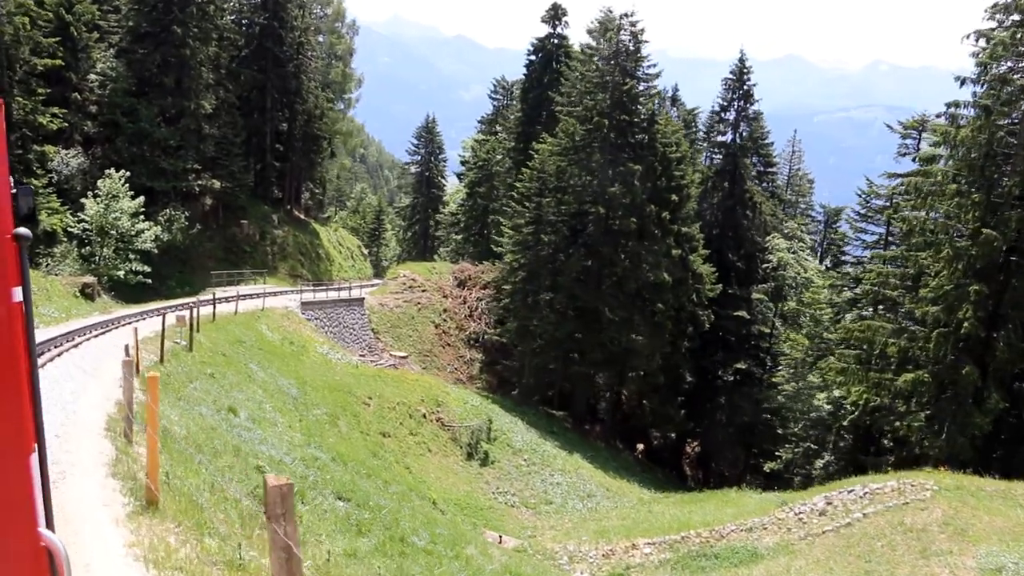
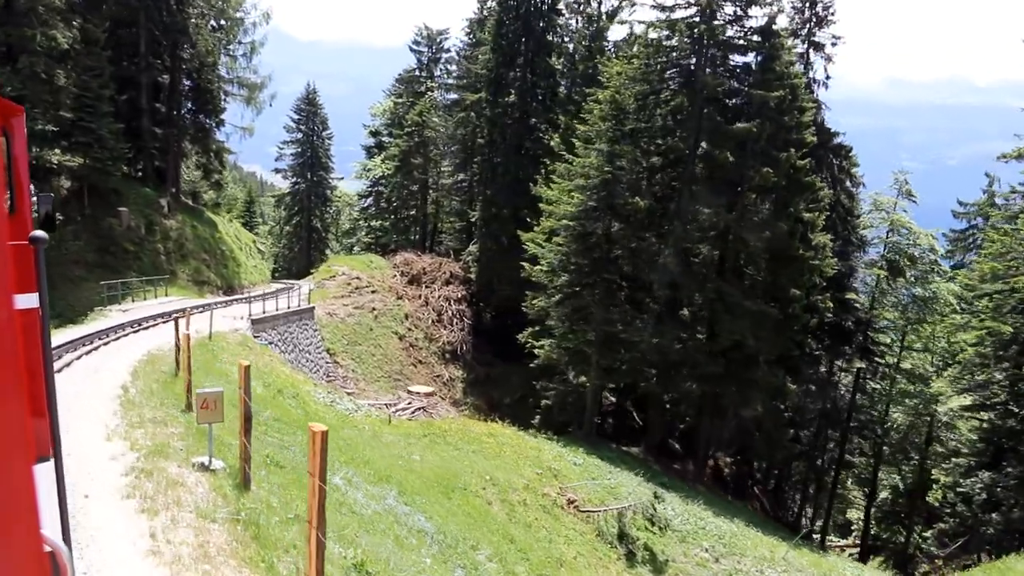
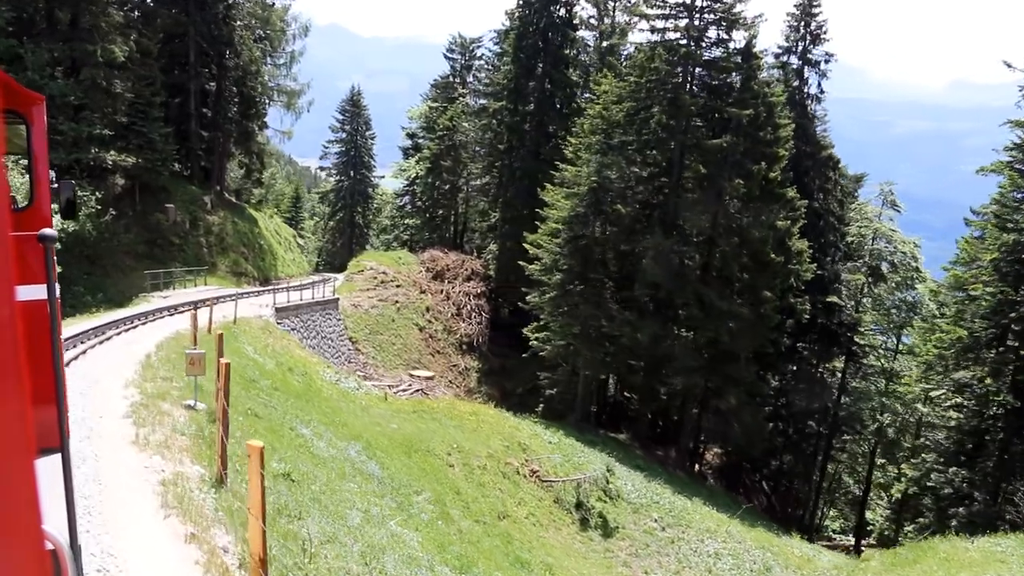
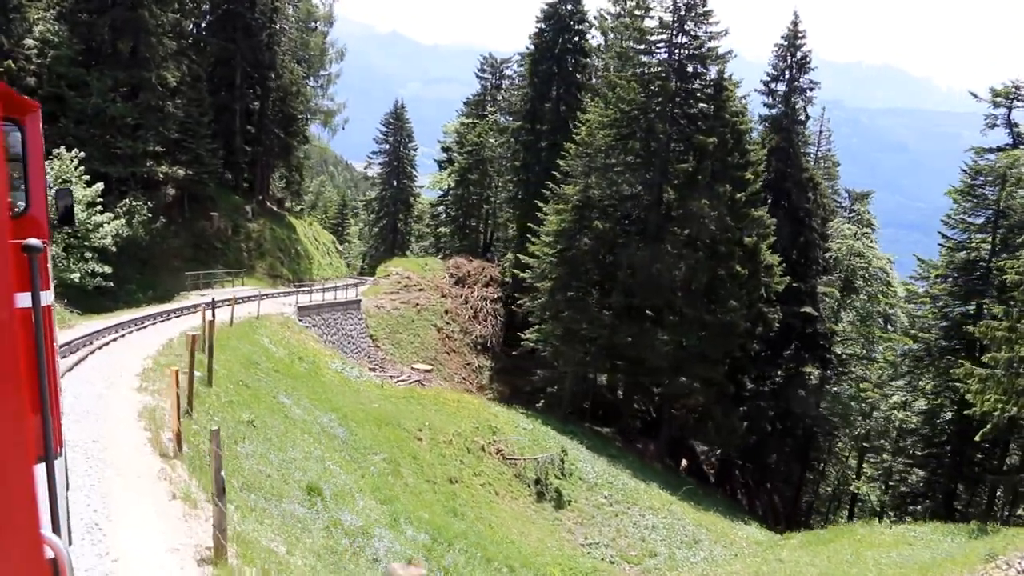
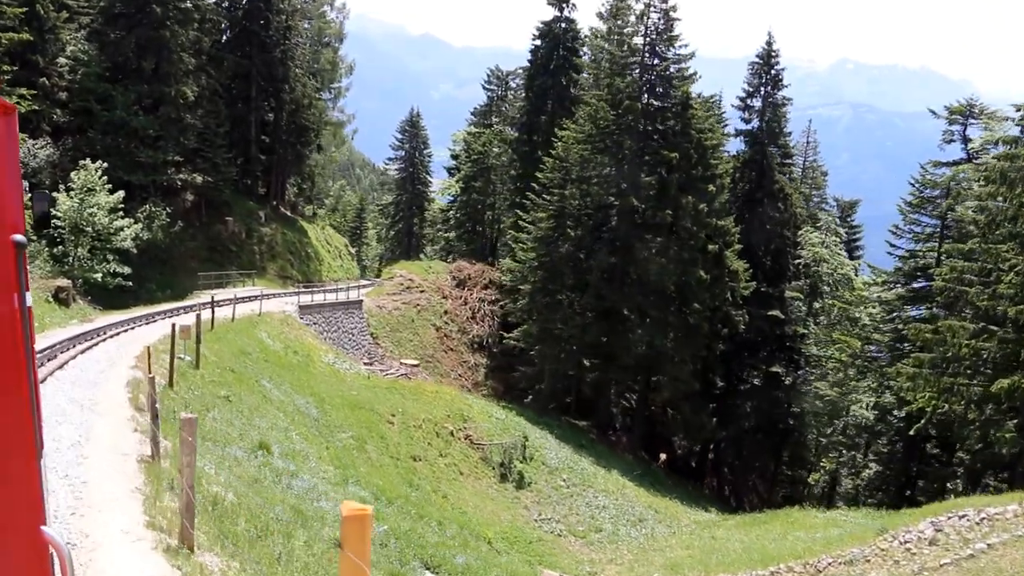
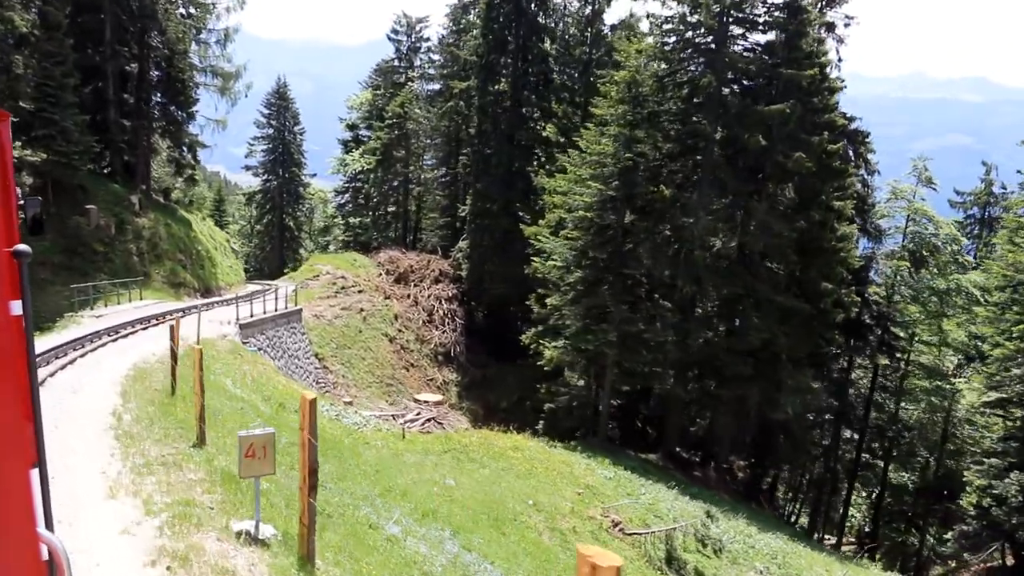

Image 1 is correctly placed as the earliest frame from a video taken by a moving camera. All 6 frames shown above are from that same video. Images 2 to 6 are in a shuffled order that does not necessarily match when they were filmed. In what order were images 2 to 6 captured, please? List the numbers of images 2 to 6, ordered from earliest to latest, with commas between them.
5, 4, 3, 2, 6
